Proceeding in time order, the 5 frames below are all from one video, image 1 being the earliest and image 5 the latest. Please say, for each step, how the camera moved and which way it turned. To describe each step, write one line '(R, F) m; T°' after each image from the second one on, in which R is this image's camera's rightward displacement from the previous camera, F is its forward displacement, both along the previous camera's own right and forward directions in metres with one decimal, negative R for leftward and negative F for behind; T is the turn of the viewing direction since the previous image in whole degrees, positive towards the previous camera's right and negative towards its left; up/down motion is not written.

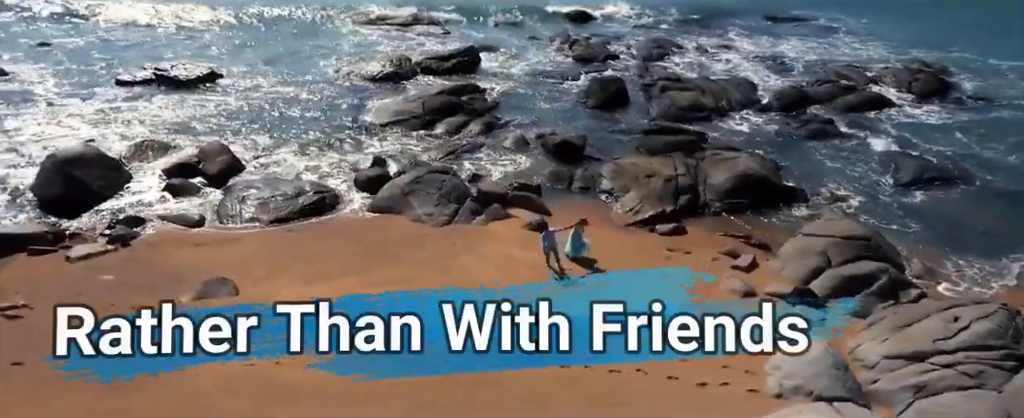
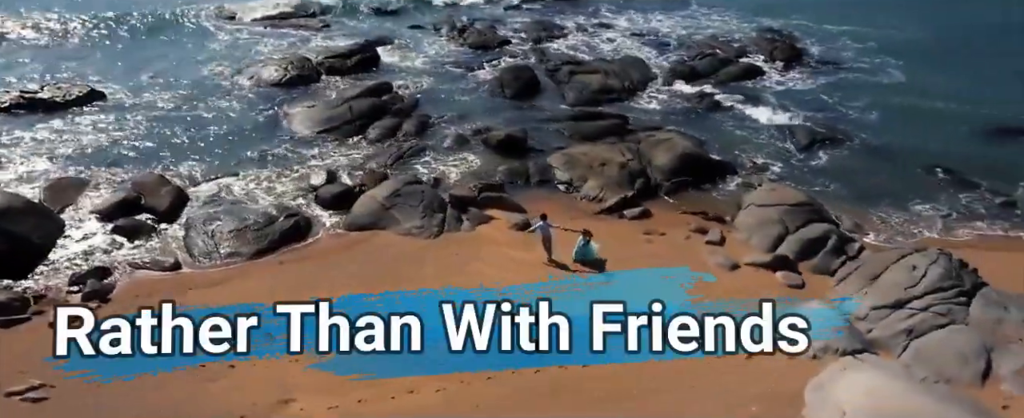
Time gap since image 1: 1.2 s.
(-3.1, -0.3) m; +13°
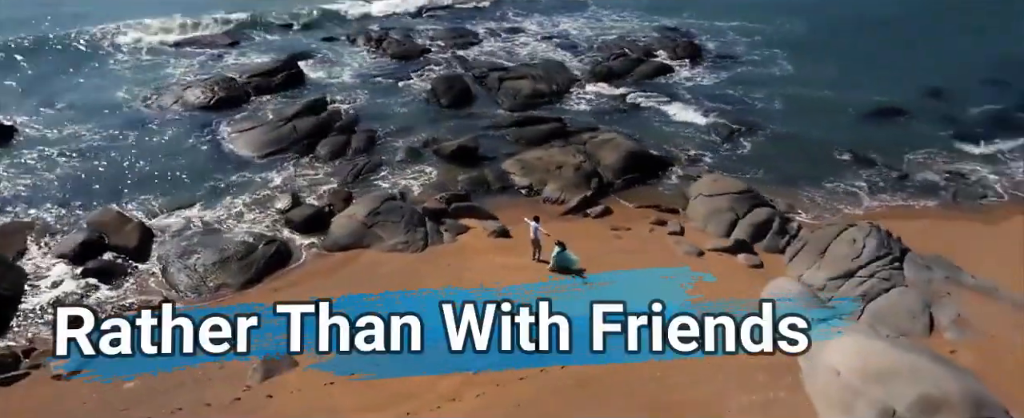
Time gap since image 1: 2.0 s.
(-2.1, -0.7) m; +9°
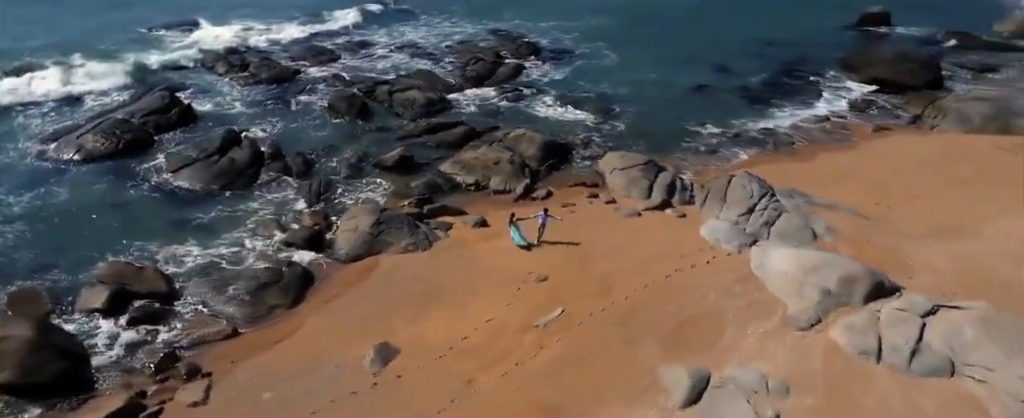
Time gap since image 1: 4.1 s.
(-5.4, -2.5) m; +18°
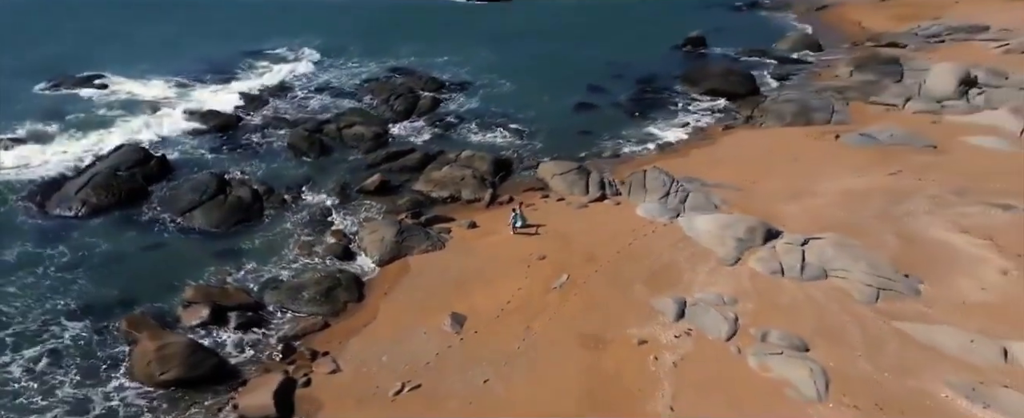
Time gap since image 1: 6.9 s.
(-5.3, -4.8) m; +14°
